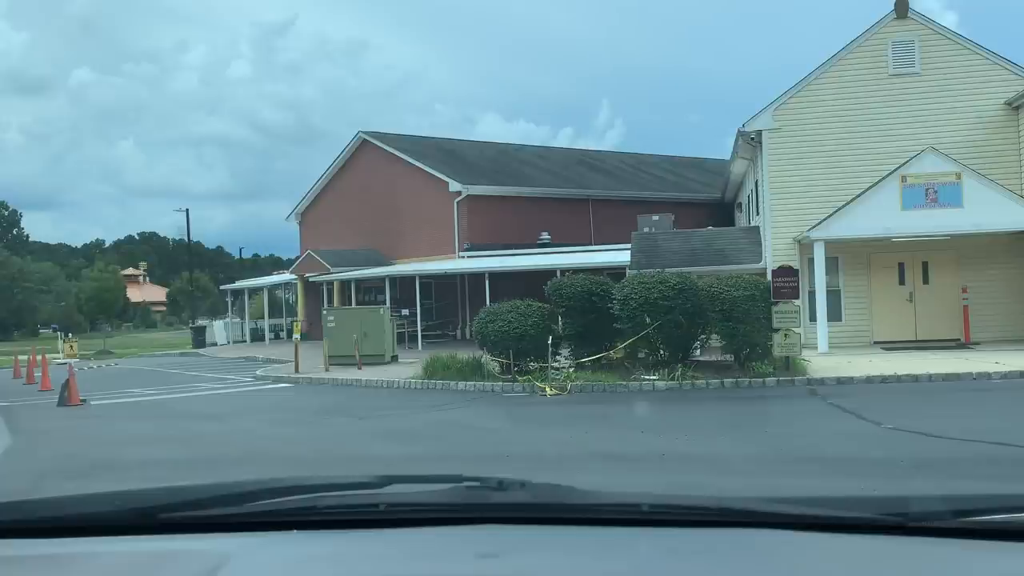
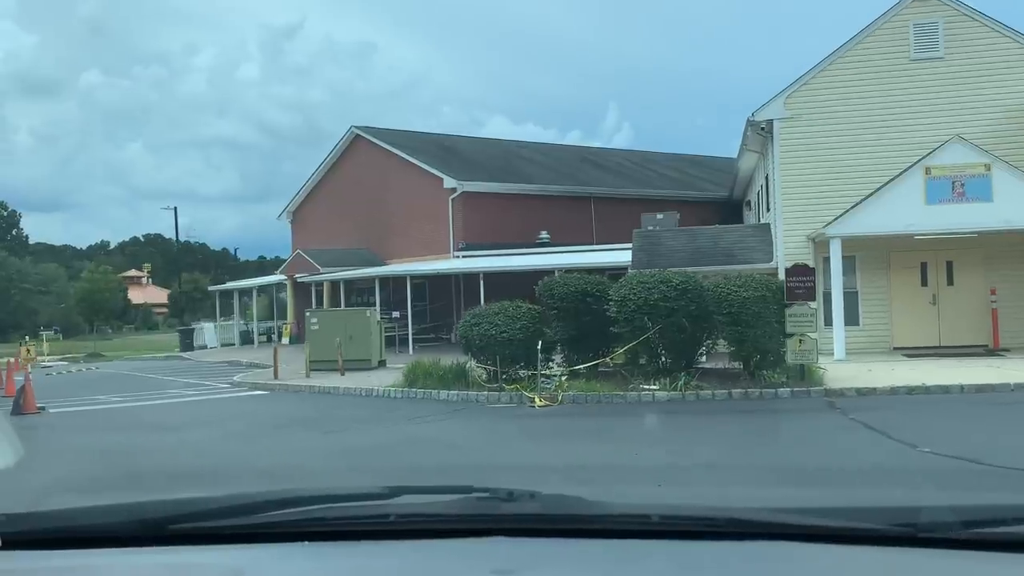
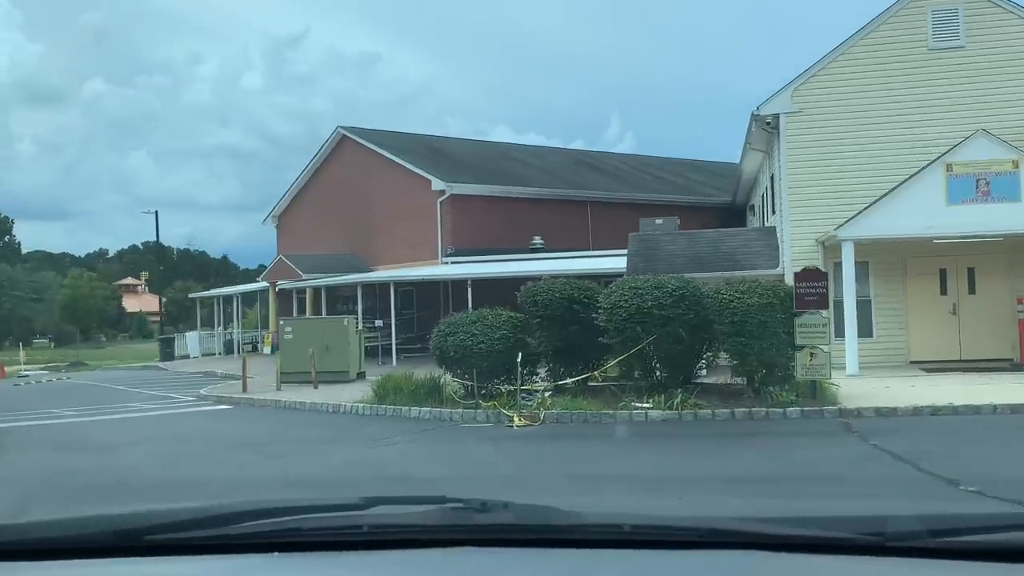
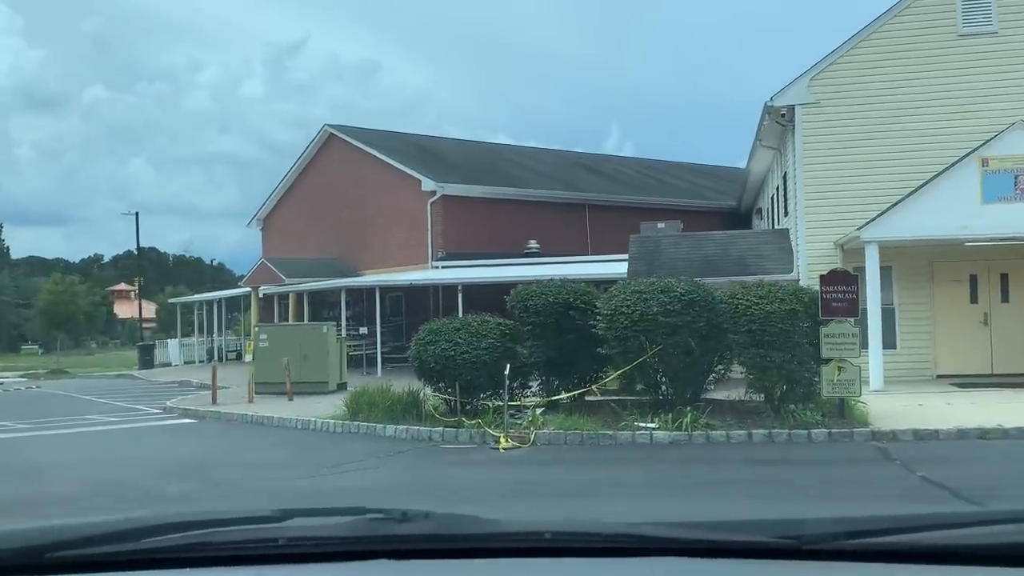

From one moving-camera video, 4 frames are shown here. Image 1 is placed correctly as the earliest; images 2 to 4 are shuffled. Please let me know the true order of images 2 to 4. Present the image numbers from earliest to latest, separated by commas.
2, 3, 4
